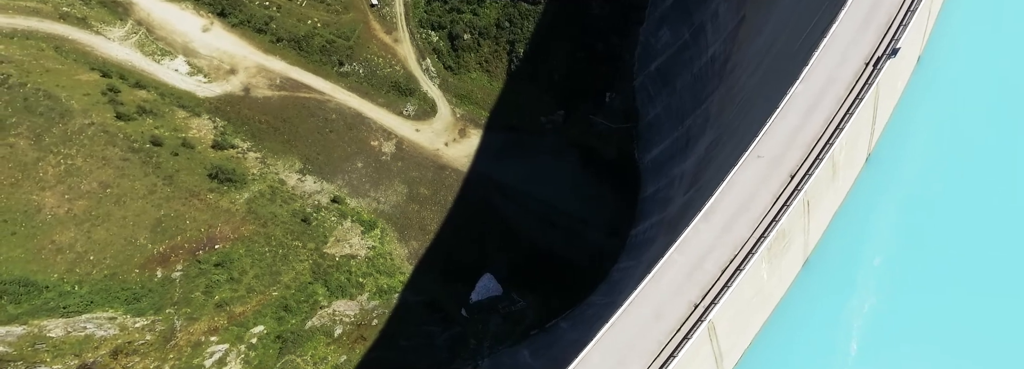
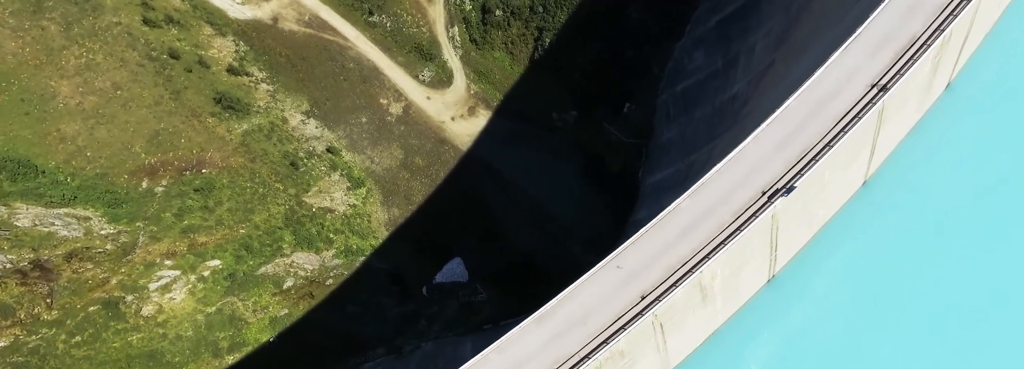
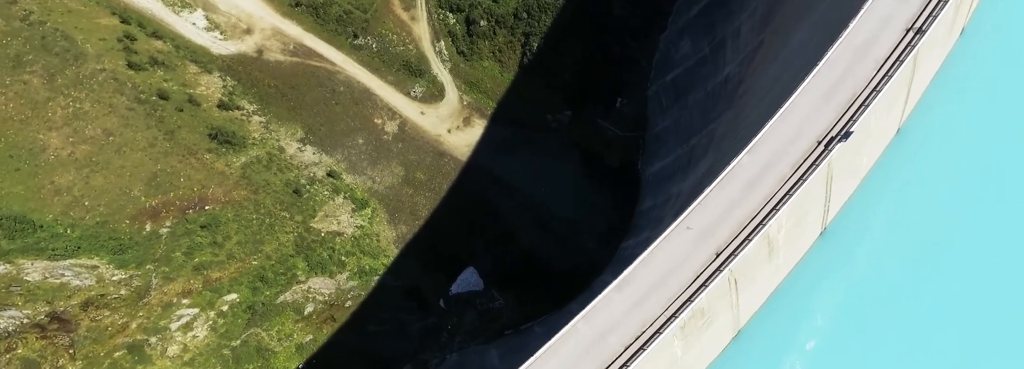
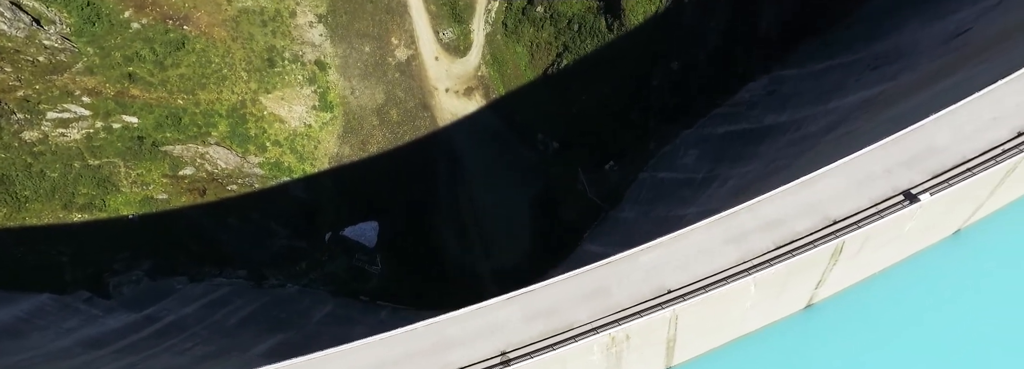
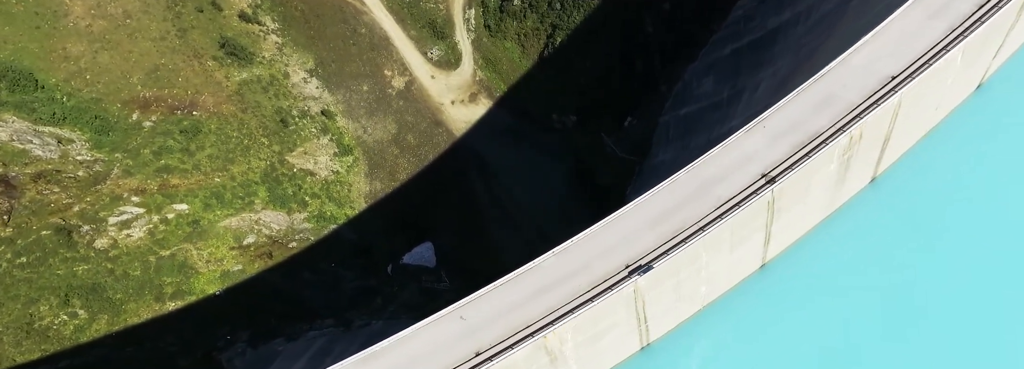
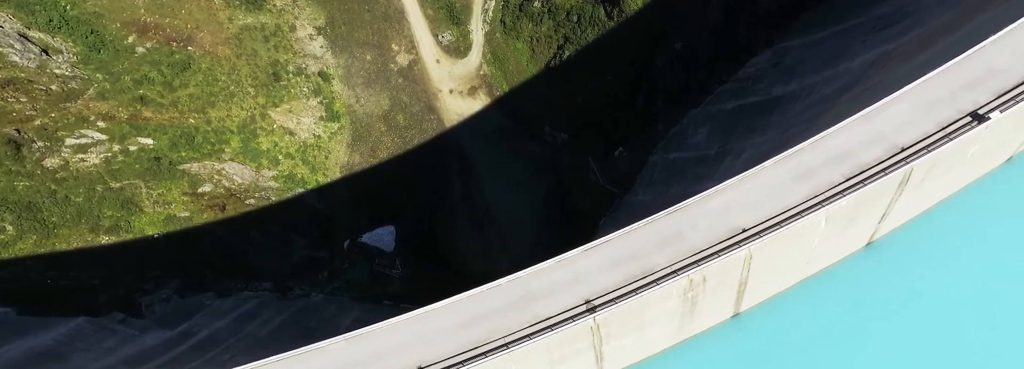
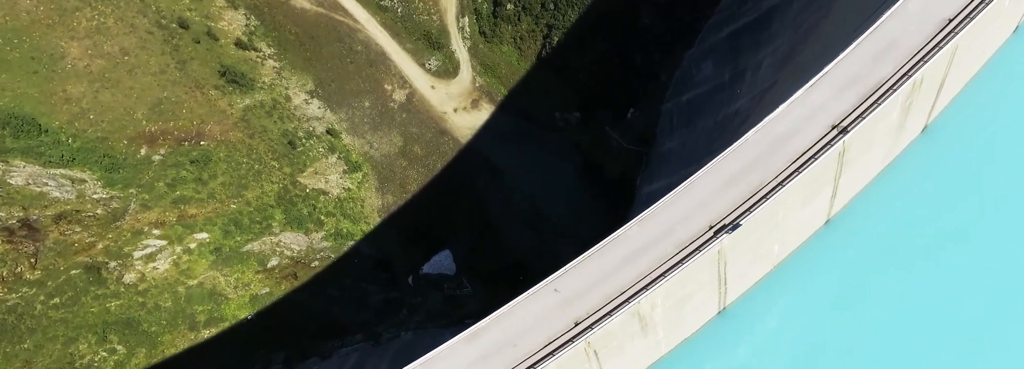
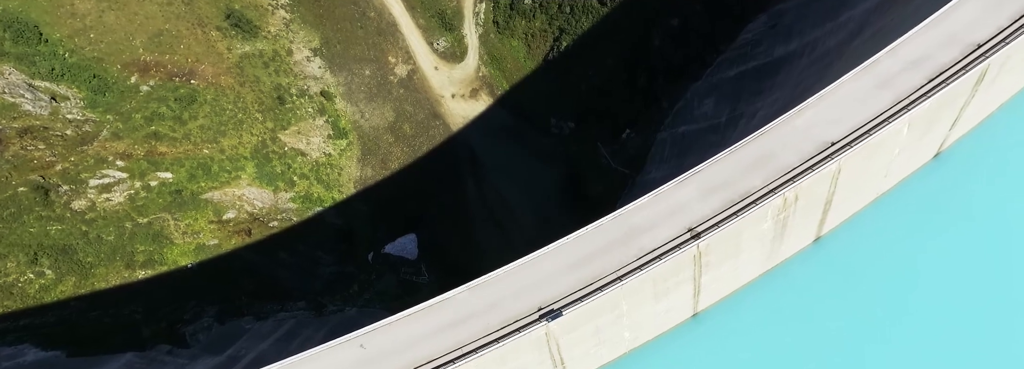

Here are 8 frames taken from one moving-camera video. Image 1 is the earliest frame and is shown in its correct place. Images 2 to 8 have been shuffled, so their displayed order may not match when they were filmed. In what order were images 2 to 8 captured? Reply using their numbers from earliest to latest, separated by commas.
3, 2, 7, 5, 8, 6, 4
